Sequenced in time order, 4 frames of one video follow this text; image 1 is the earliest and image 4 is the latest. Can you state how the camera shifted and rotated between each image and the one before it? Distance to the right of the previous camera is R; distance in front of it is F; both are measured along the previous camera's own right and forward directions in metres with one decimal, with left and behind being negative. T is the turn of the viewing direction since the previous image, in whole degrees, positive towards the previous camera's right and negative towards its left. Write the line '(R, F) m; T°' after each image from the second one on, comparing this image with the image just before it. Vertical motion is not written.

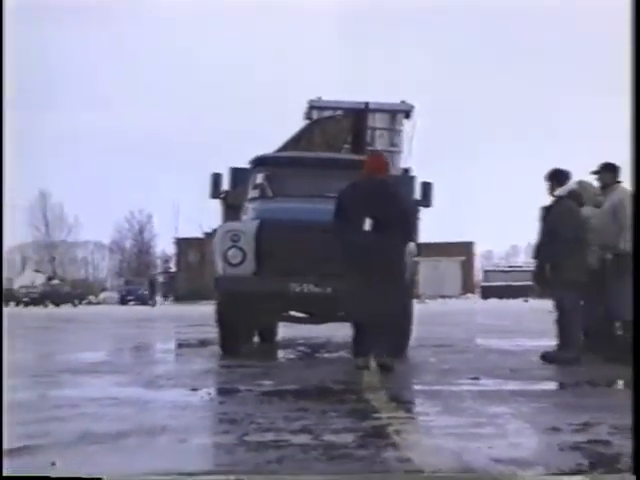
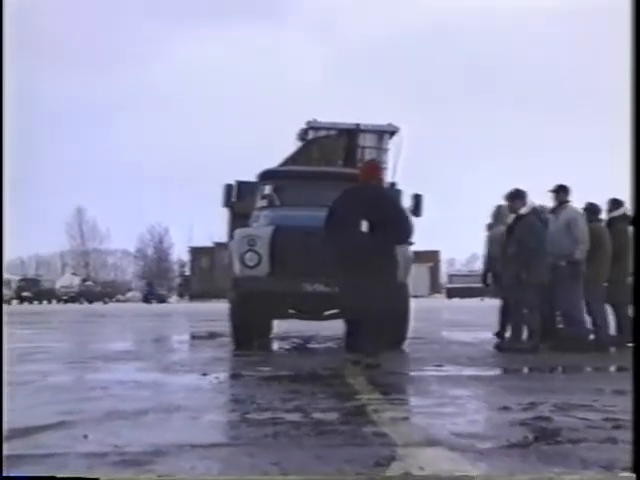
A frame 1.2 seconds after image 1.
(+1.4, -1.4) m; -7°
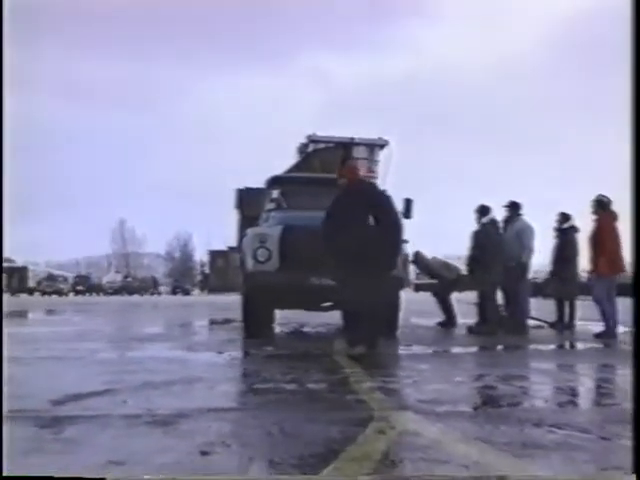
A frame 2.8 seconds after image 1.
(+0.5, -2.4) m; -2°
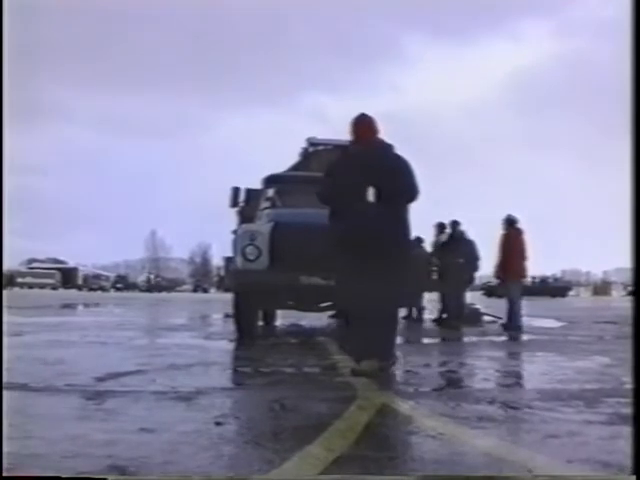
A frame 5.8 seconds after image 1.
(+0.4, -2.6) m; -1°
